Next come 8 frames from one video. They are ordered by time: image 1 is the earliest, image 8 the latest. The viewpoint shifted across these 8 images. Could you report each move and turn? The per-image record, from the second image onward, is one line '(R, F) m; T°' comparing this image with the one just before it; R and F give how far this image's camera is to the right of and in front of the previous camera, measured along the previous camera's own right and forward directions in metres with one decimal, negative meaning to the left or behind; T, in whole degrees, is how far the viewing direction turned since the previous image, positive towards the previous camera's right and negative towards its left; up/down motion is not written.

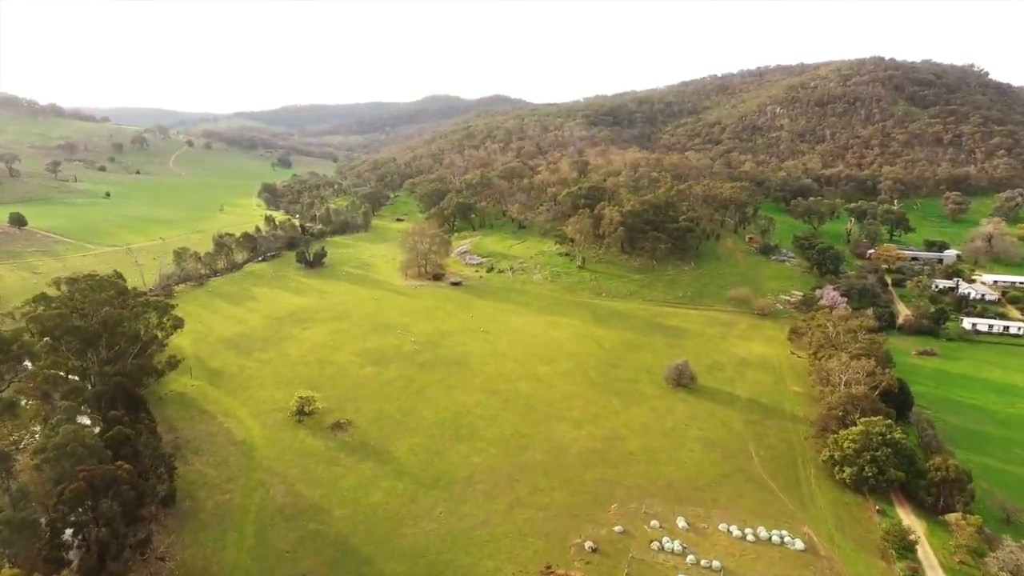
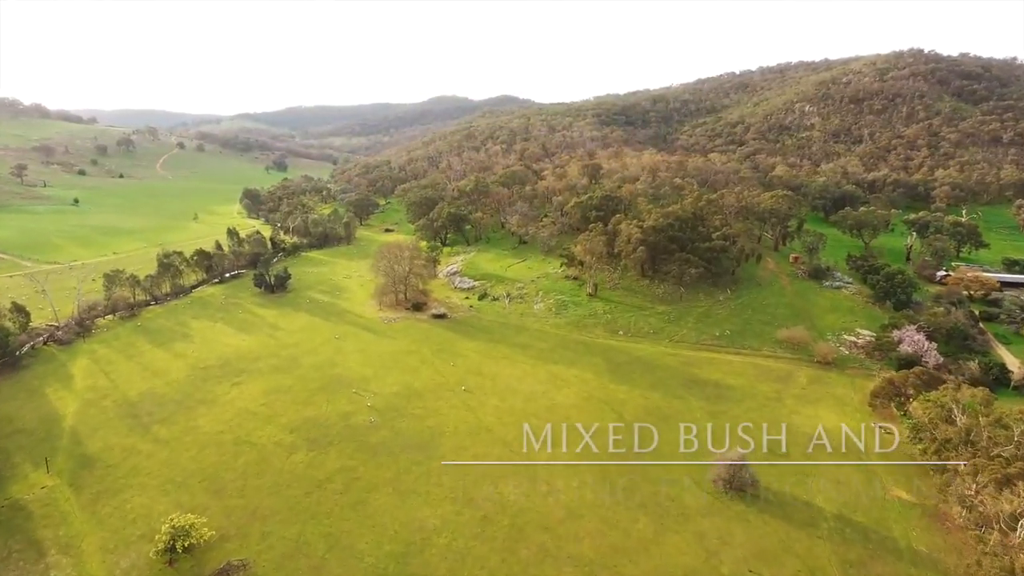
(+1.5, +15.8) m; -1°
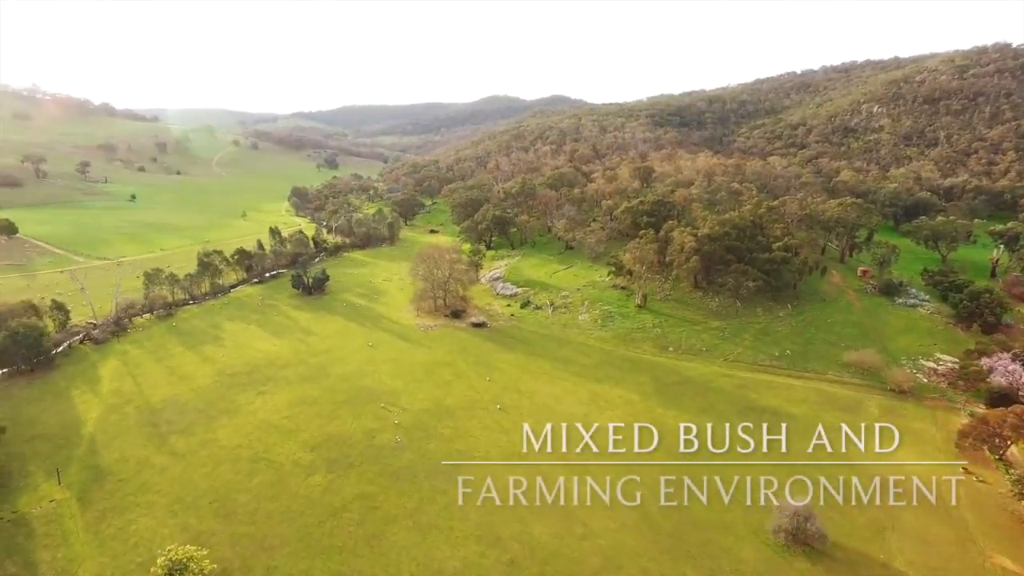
(+0.5, +3.7) m; -4°
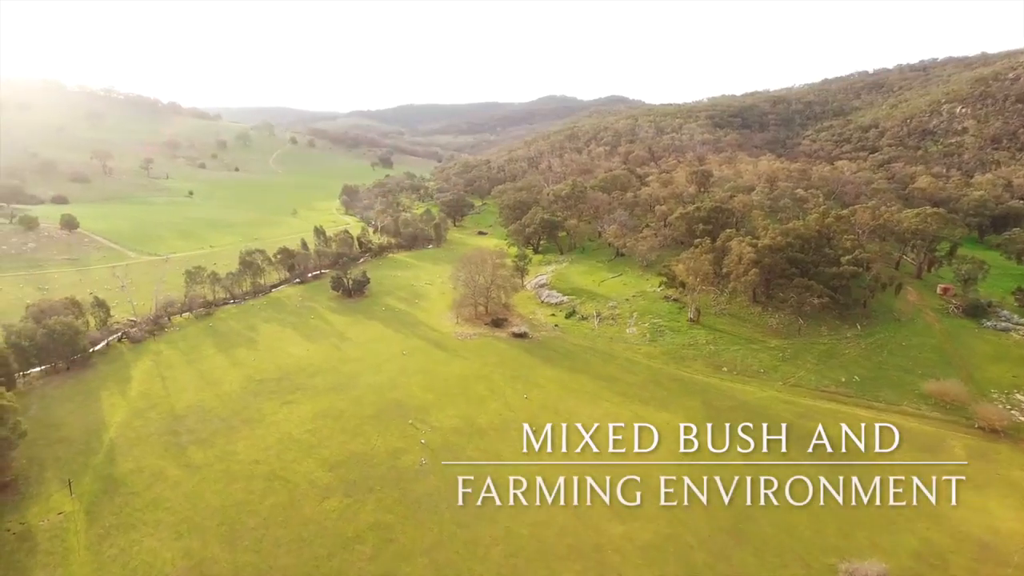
(+0.9, +3.5) m; -4°
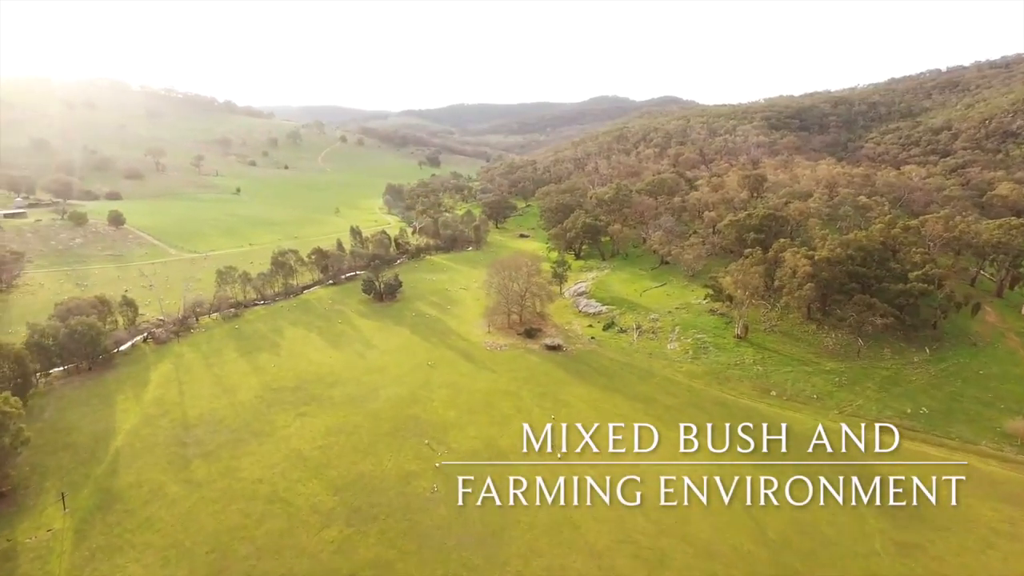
(+1.3, +3.5) m; -4°
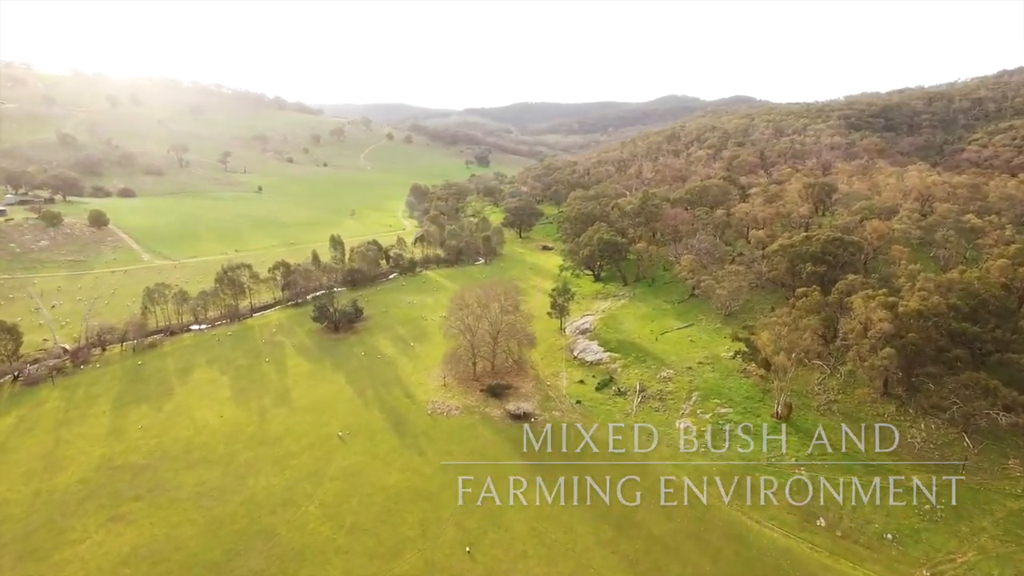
(+7.4, +16.2) m; -6°
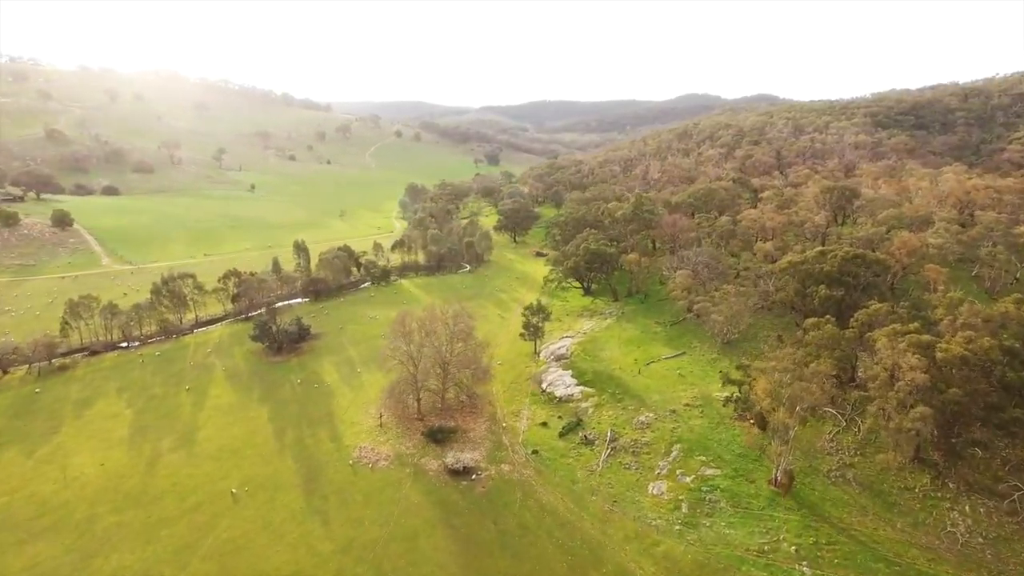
(+4.3, +8.2) m; -2°
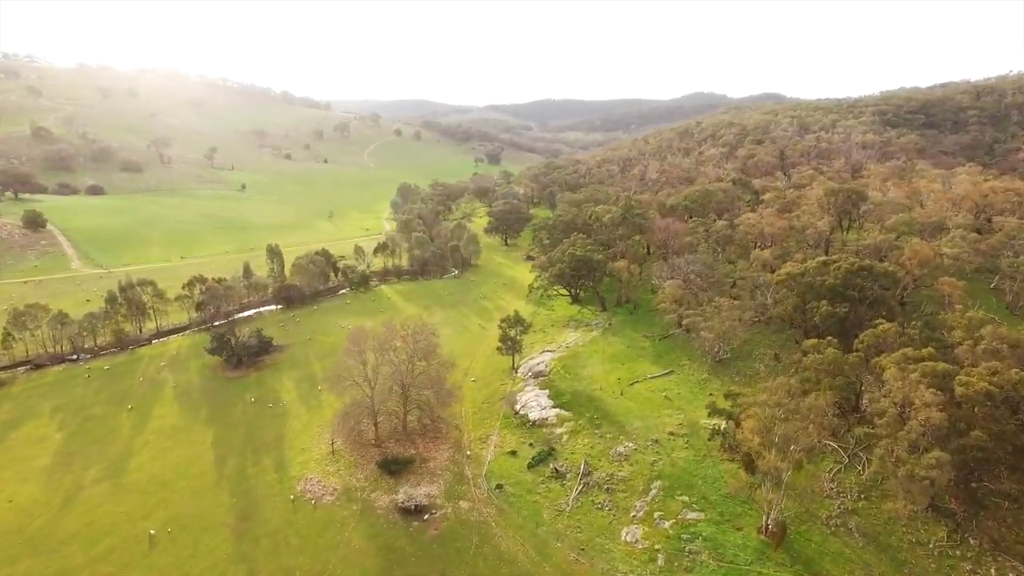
(+2.2, +4.1) m; -1°
